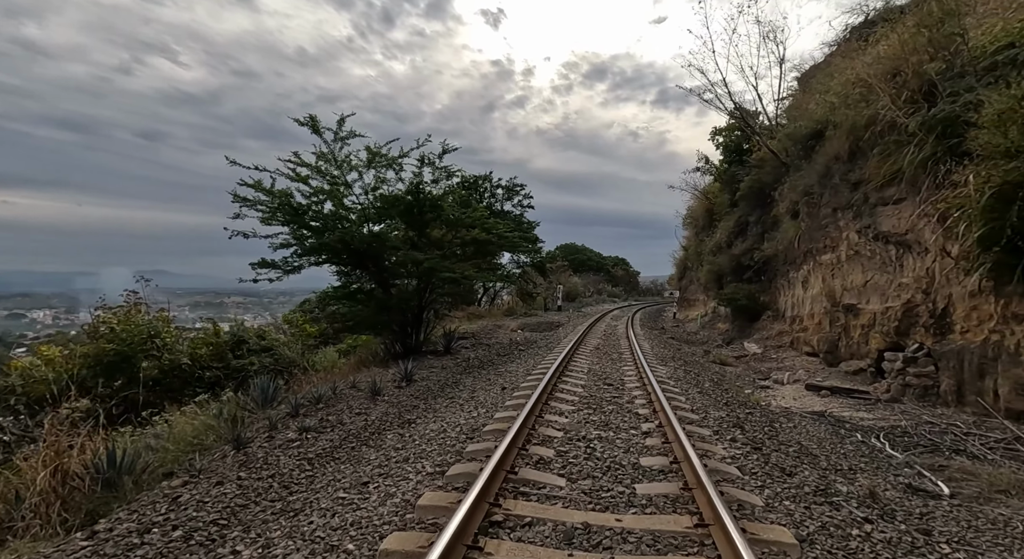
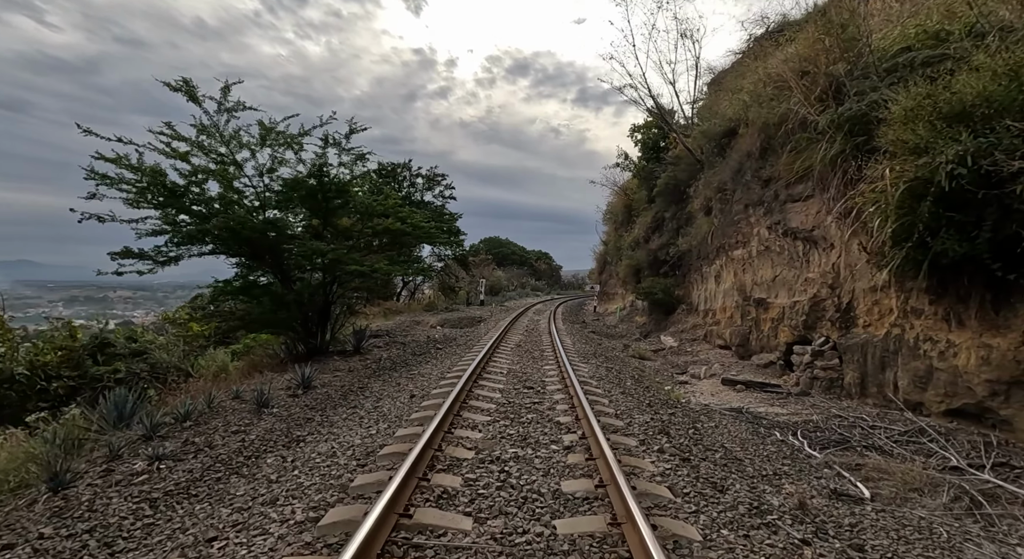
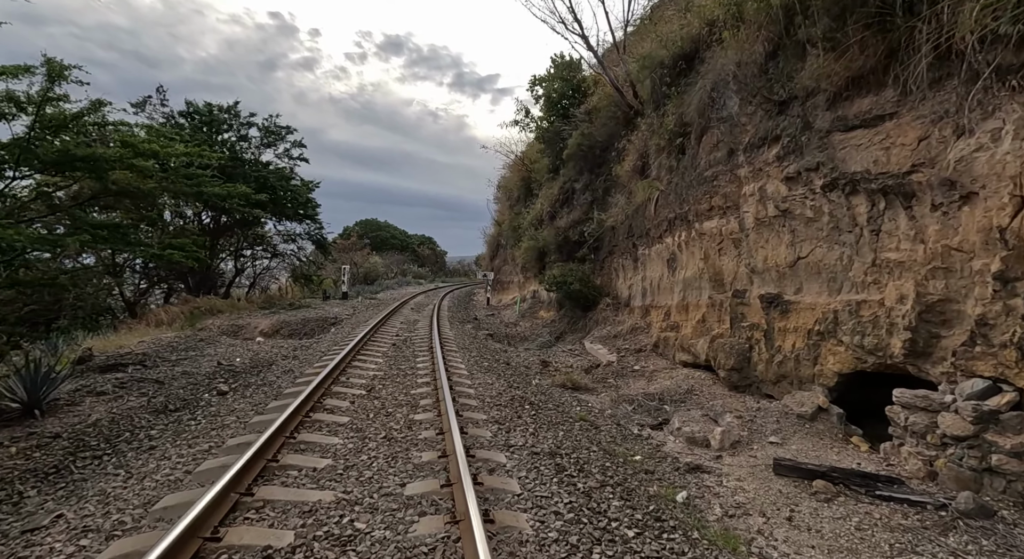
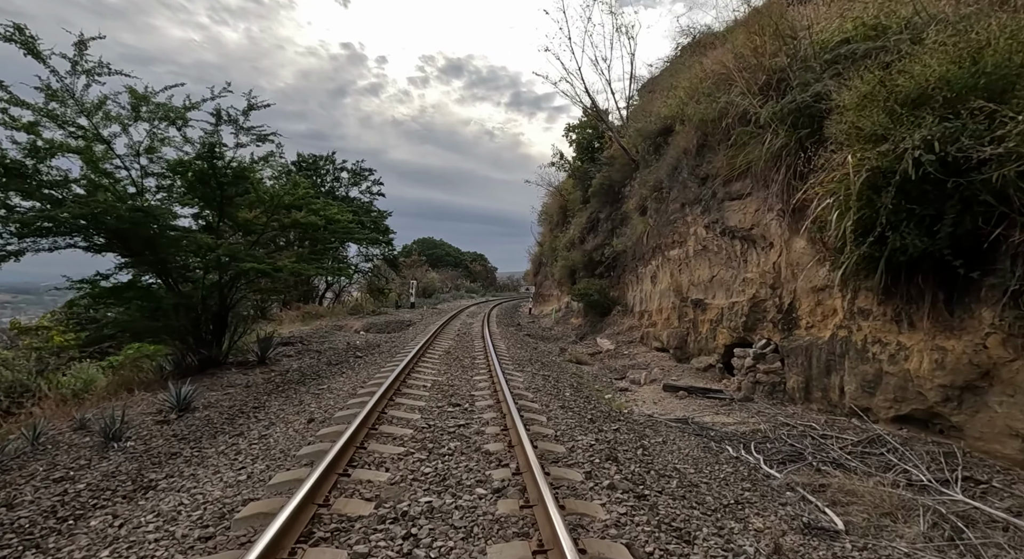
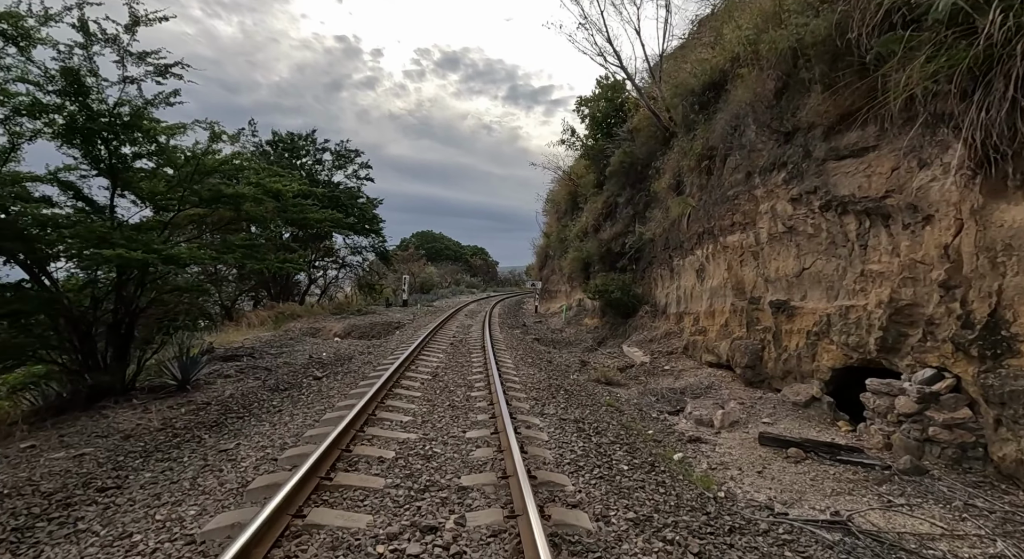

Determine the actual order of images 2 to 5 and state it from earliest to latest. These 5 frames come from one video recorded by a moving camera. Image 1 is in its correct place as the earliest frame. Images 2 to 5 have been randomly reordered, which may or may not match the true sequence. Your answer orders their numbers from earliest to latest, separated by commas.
2, 4, 5, 3
